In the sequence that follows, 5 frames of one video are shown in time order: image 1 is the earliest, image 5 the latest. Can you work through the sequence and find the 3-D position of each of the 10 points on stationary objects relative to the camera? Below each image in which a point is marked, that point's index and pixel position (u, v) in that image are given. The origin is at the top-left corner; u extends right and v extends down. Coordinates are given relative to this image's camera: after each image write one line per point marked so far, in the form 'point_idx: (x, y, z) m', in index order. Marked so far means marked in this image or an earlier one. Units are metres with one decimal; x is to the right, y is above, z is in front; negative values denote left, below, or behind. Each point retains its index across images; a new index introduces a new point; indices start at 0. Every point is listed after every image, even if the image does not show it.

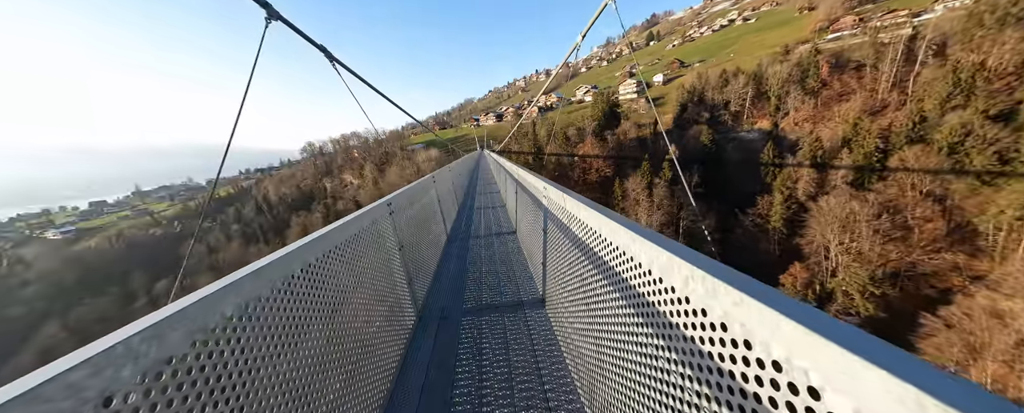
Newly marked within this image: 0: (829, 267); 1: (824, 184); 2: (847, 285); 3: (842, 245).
0: (+20.4, -3.9, +14.6) m
1: (+25.1, +1.7, +18.0) m
2: (+18.8, -4.5, +12.9) m
3: (+19.9, -2.3, +13.7) m
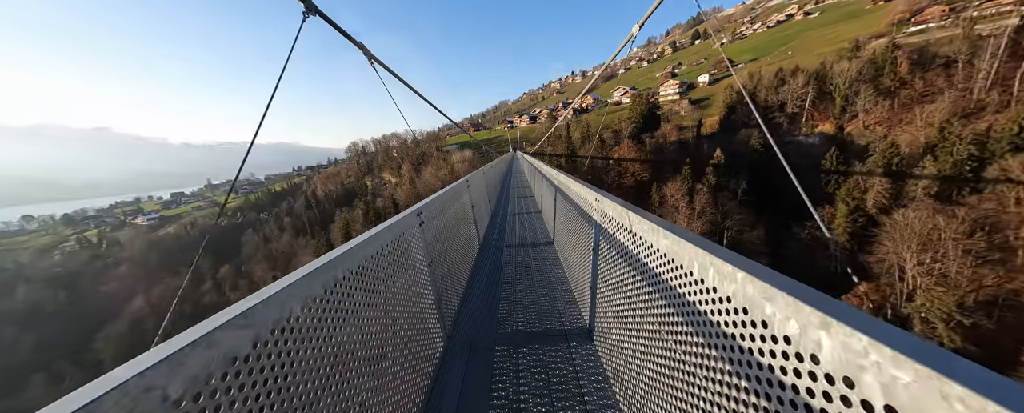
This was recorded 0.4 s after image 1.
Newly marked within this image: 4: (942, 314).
0: (+22.2, -4.8, +12.9) m
1: (+27.3, +0.7, +16.0) m
2: (+20.5, -5.2, +11.3) m
3: (+21.7, -3.1, +12.1) m
4: (+20.1, -5.0, +10.7) m
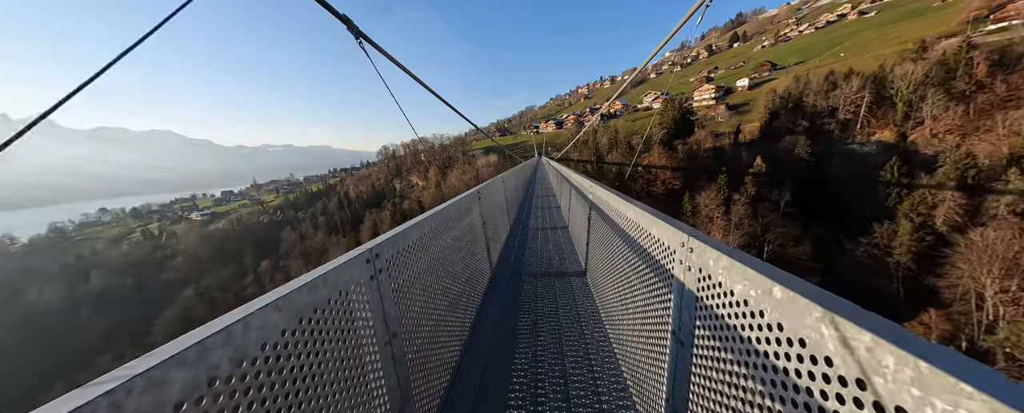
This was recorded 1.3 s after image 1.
0: (+23.5, -5.7, +11.3) m
1: (+28.9, -0.4, +14.2) m
2: (+21.6, -6.0, +9.9) m
3: (+23.0, -4.0, +10.6) m
4: (+21.3, -5.8, +9.3) m
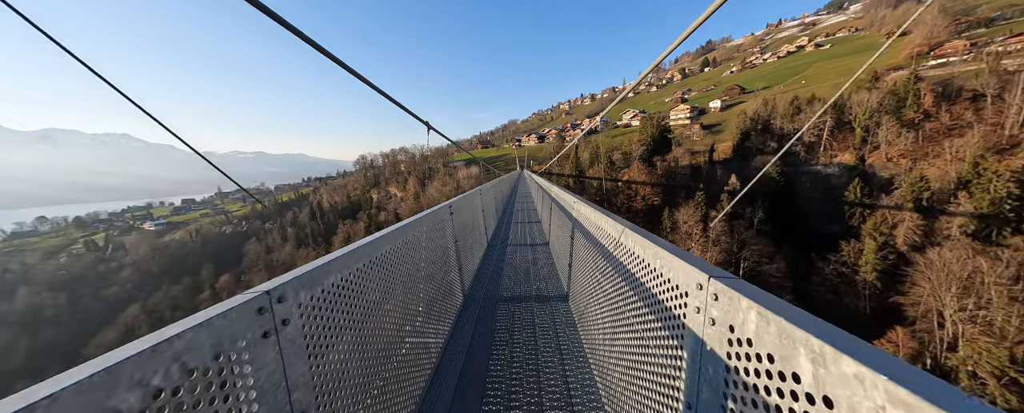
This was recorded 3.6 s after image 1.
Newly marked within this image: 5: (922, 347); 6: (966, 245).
0: (+22.3, -6.7, +11.7) m
1: (+27.6, -1.7, +15.0) m
2: (+20.5, -7.0, +10.1) m
3: (+21.8, -5.0, +11.0) m
4: (+20.1, -6.8, +9.6) m
5: (+22.6, -7.7, +12.5) m
6: (+26.4, -2.2, +13.2) m
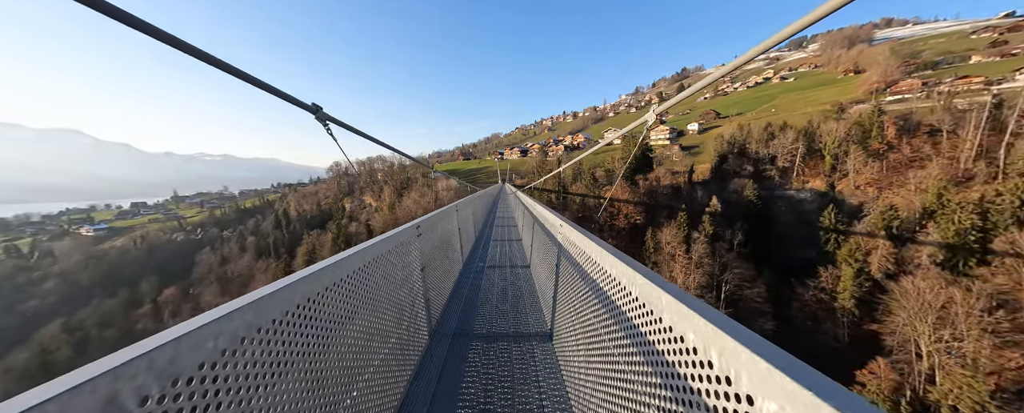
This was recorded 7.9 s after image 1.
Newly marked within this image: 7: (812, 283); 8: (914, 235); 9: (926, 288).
0: (+20.9, -8.2, +11.5) m
1: (+26.3, -3.5, +15.3) m
2: (+19.1, -8.3, +9.9) m
3: (+20.4, -6.4, +10.9) m
4: (+18.7, -8.0, +9.3) m
5: (+21.1, -9.3, +12.2) m
6: (+25.0, -3.9, +13.4) m
7: (+26.3, -6.5, +20.0) m
8: (+27.9, -1.8, +16.0) m
9: (+23.3, -4.5, +13.0) m
